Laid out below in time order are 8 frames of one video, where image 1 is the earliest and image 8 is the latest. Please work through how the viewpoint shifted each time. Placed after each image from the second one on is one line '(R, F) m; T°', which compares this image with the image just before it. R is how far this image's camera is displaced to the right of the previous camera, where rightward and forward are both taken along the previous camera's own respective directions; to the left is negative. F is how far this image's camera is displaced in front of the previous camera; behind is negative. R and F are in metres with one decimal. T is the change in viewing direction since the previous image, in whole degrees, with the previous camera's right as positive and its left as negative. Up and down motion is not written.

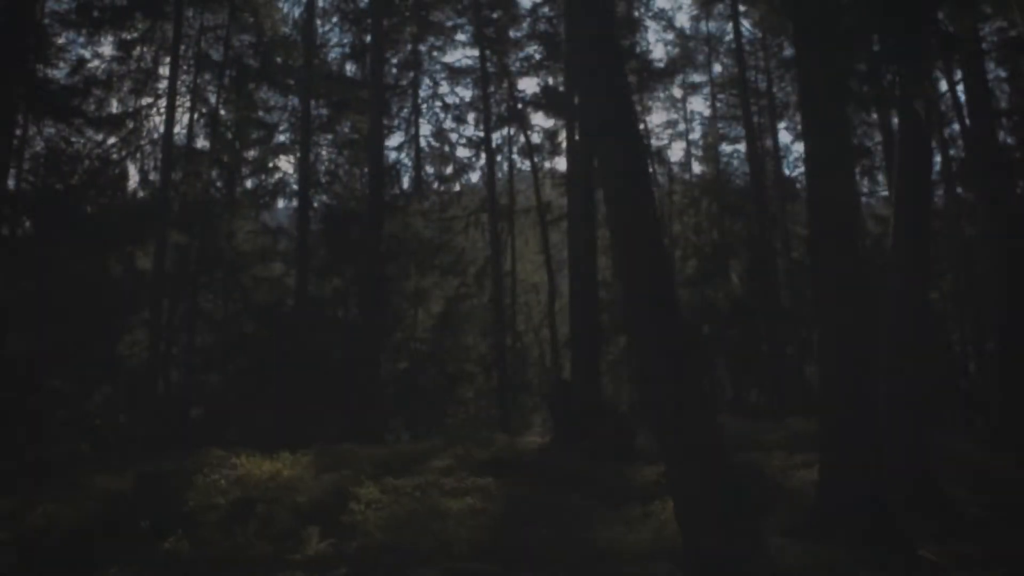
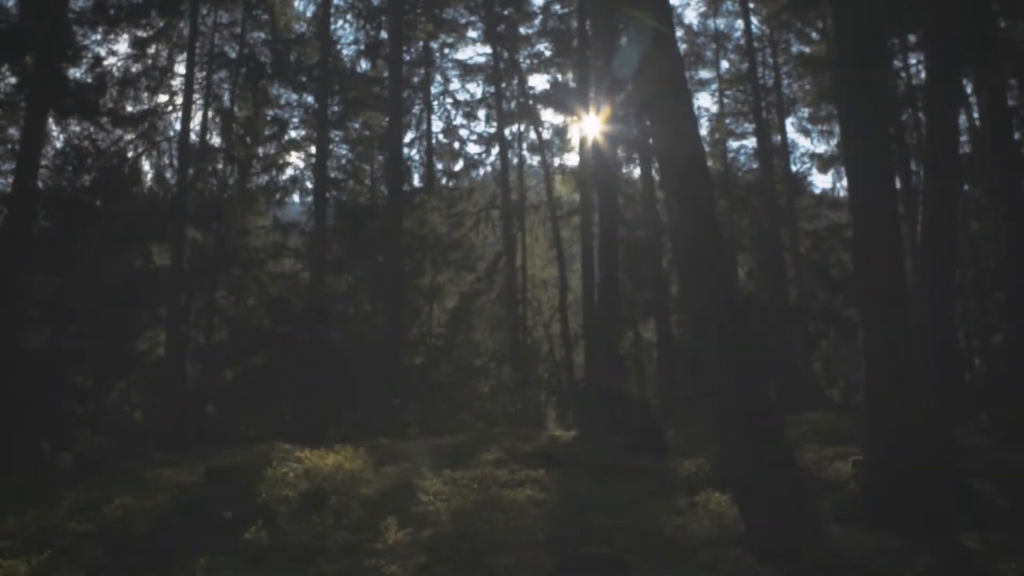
(-0.4, -0.2) m; 0°
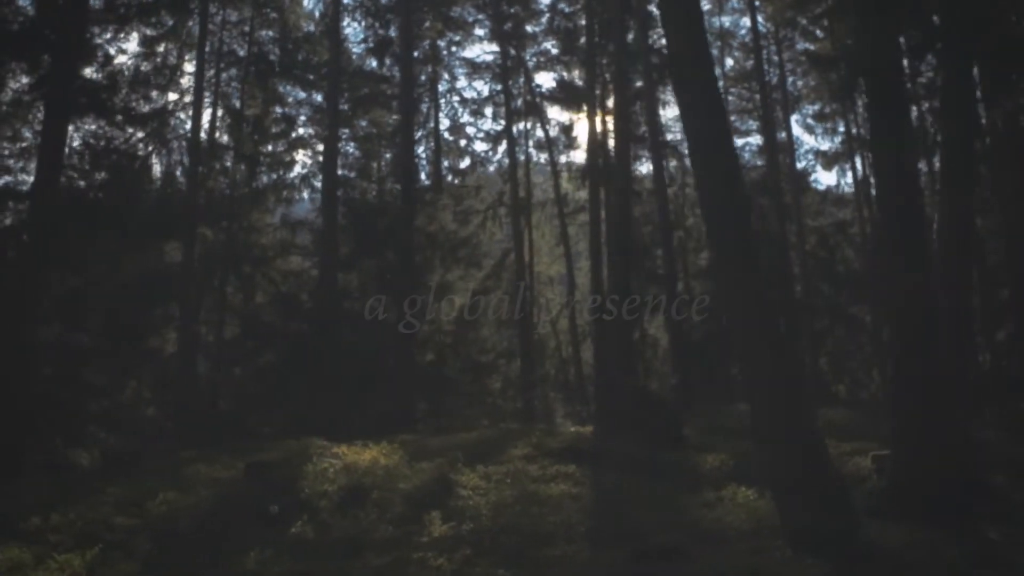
(-0.2, -0.1) m; 0°
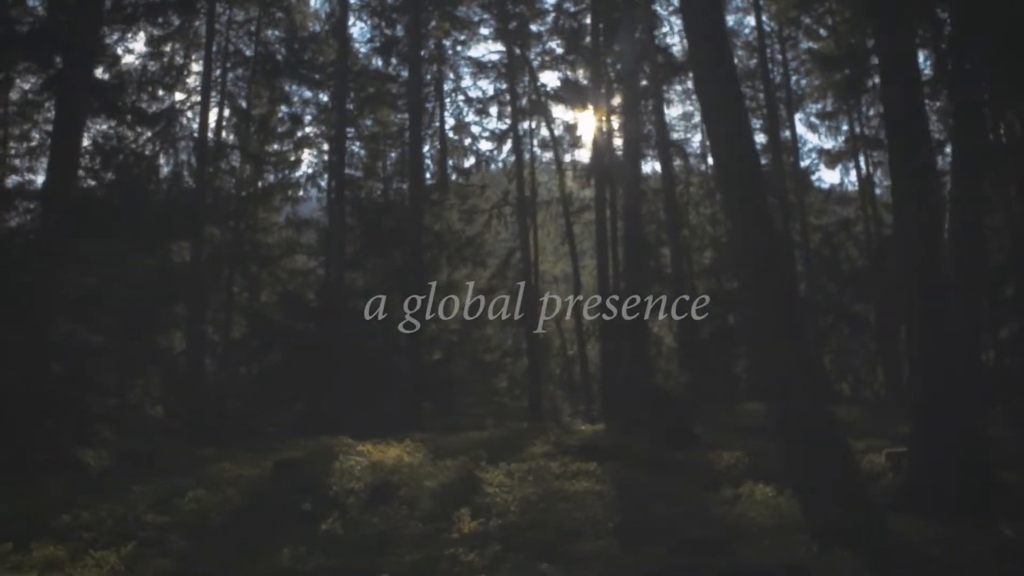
(-0.2, -0.1) m; 0°
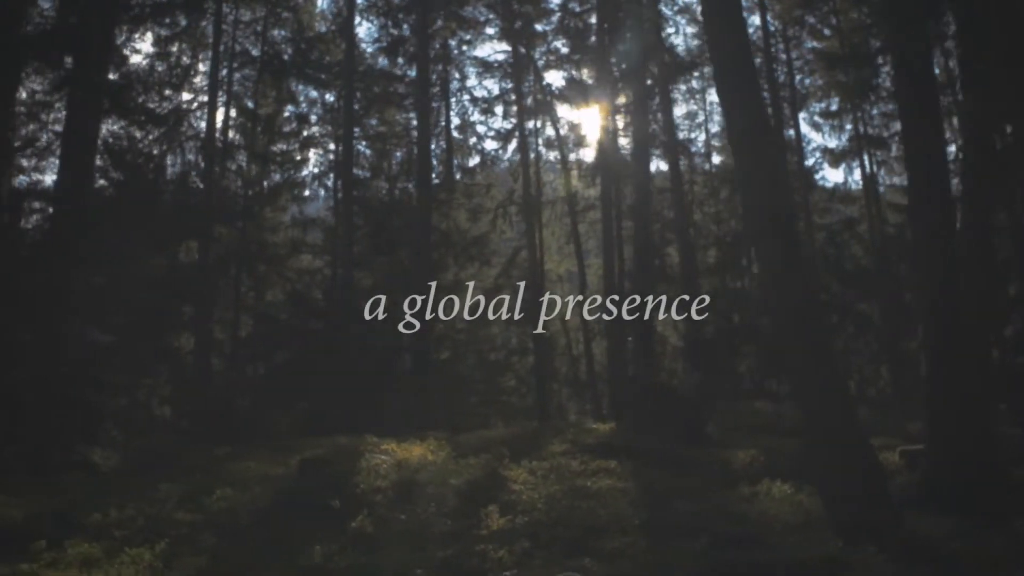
(-0.2, -0.1) m; 0°
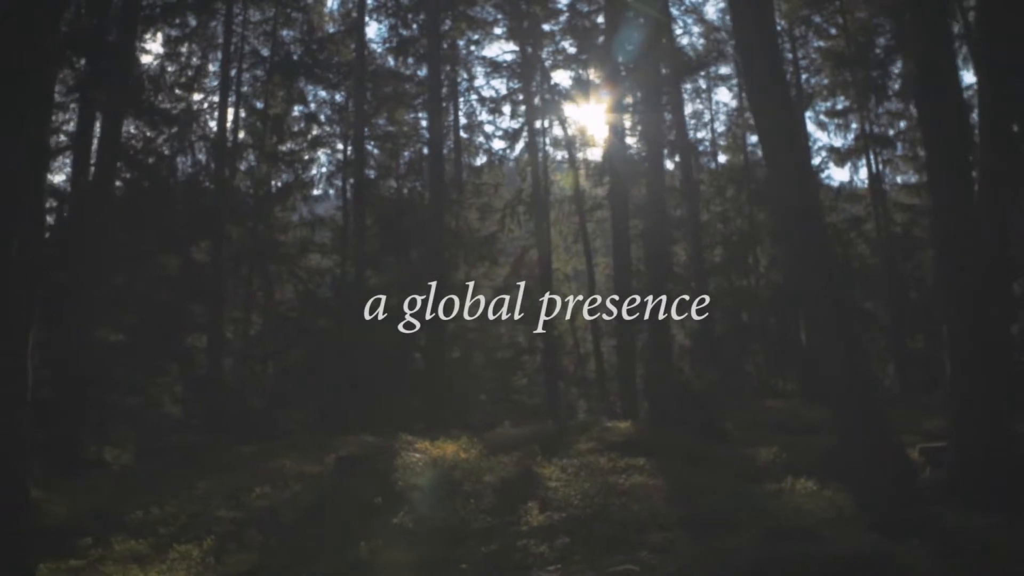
(-0.2, -0.1) m; 0°
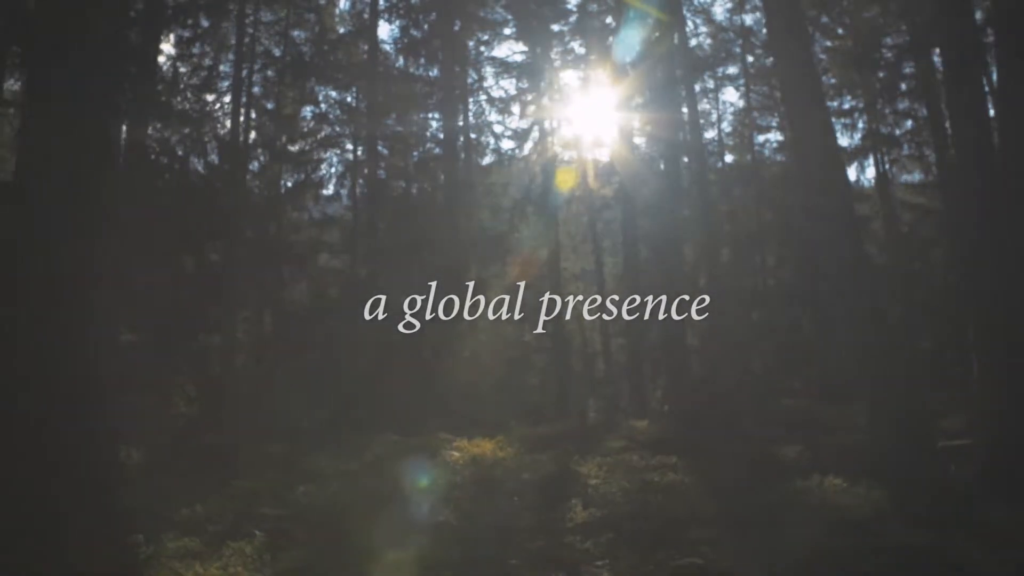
(-0.3, -0.1) m; 0°
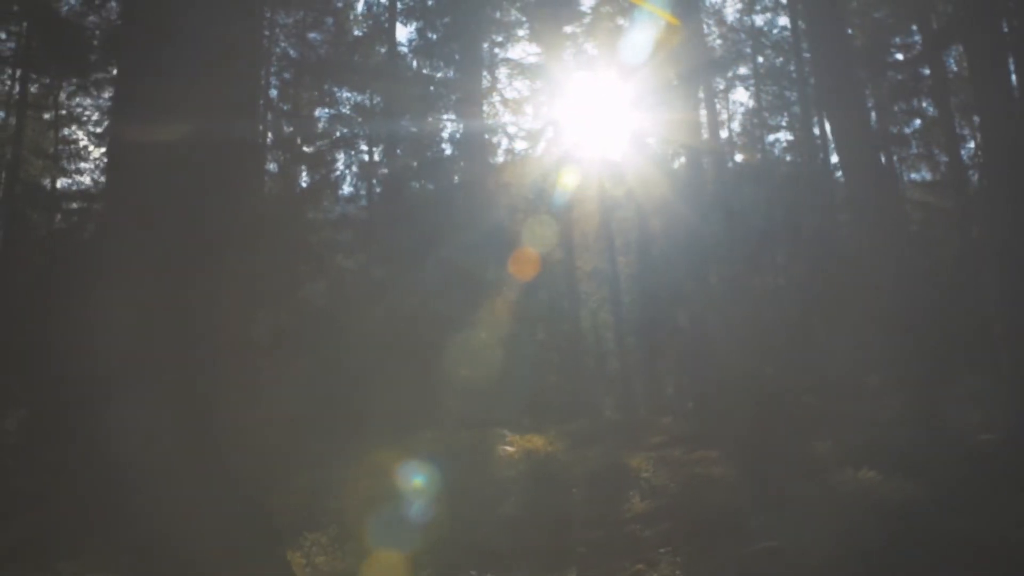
(-0.4, -0.3) m; 0°
